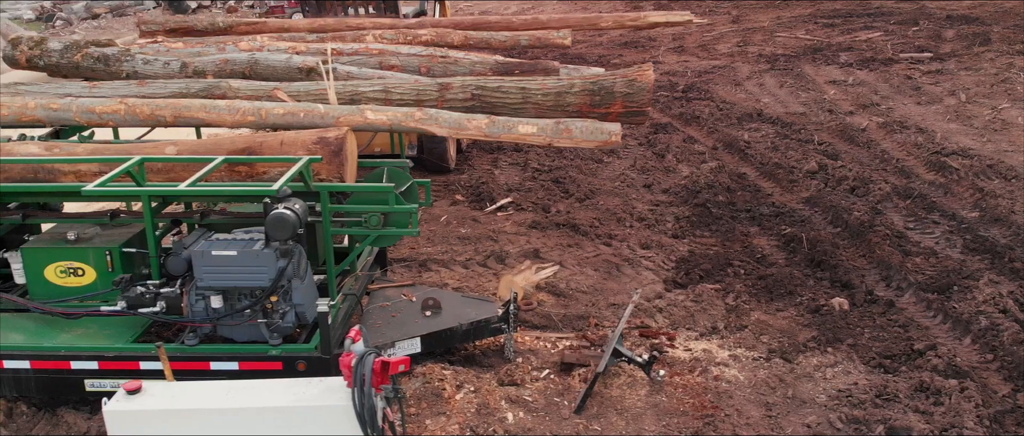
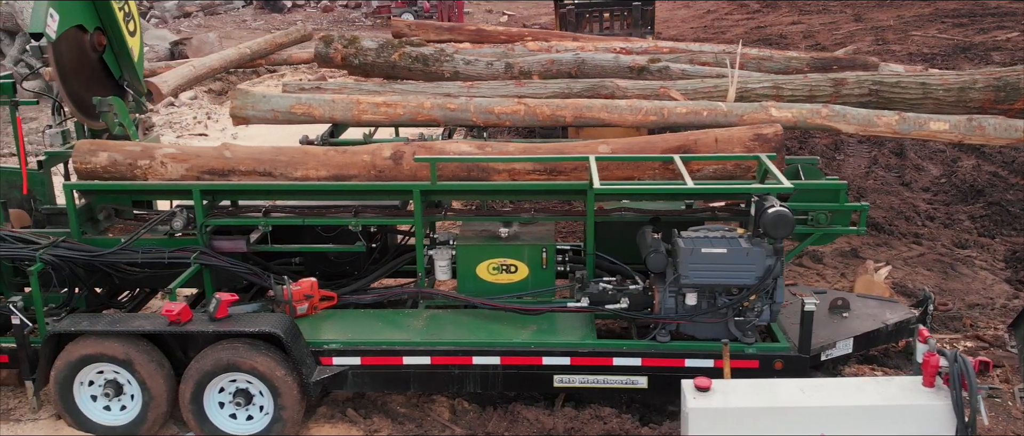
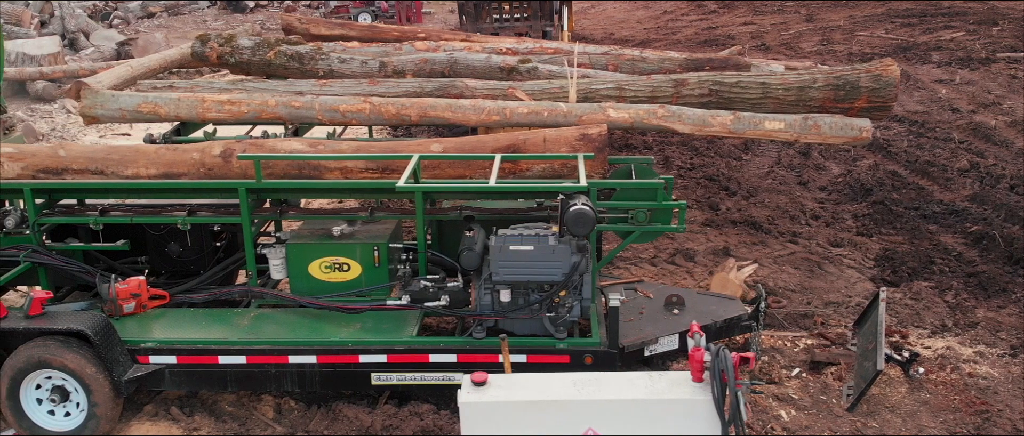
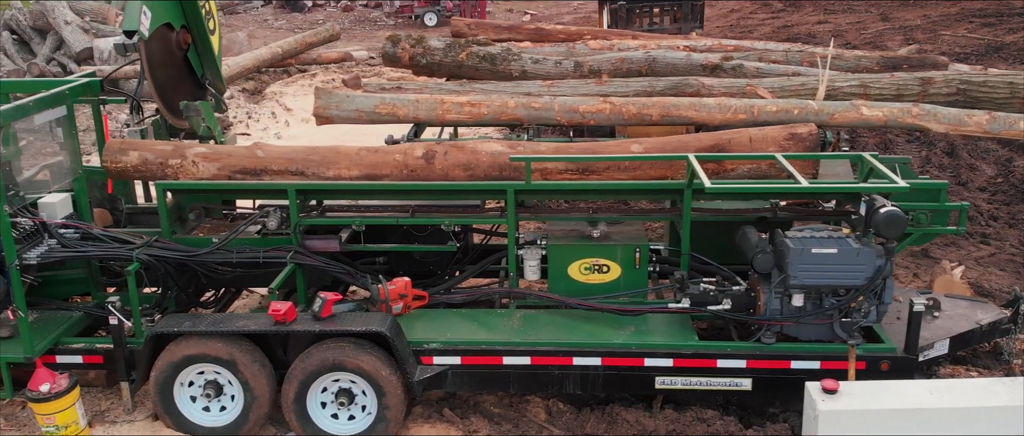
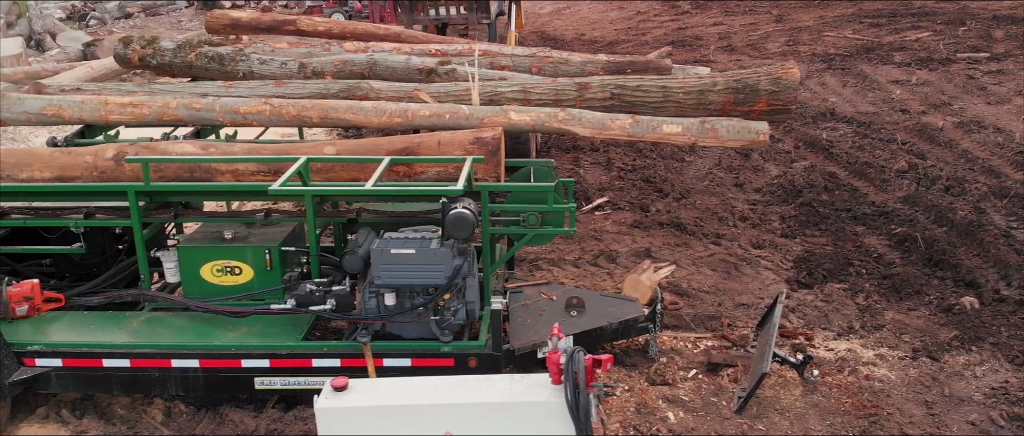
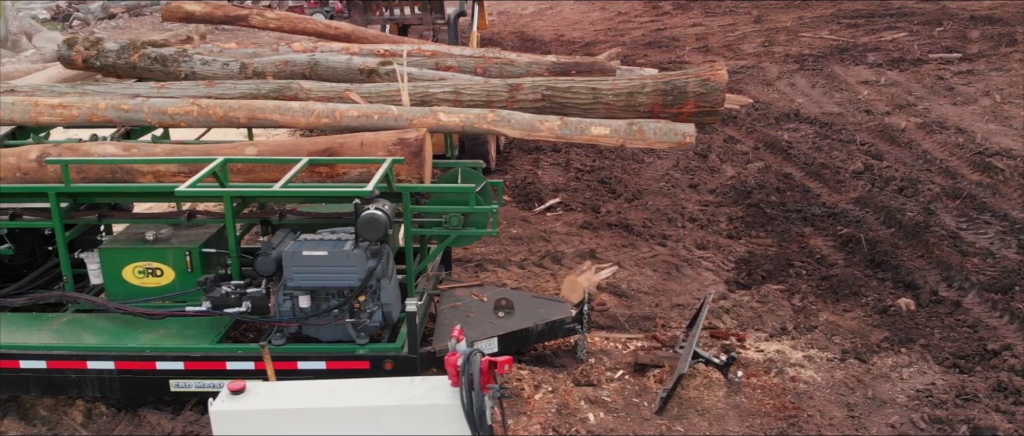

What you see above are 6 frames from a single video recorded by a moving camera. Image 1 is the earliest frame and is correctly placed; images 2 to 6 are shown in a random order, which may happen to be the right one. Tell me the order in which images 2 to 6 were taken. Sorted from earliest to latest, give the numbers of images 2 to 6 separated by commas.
6, 5, 3, 2, 4
